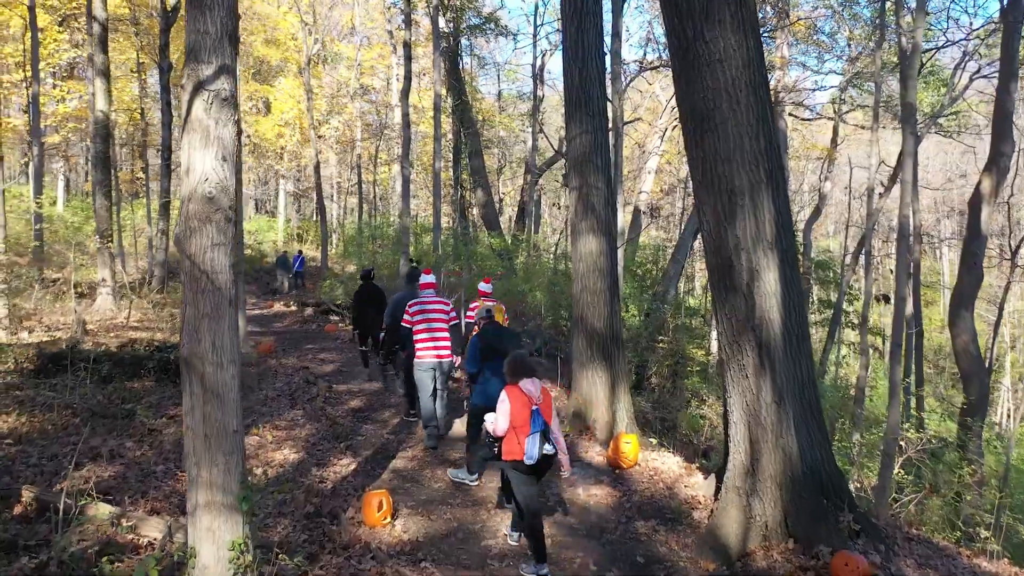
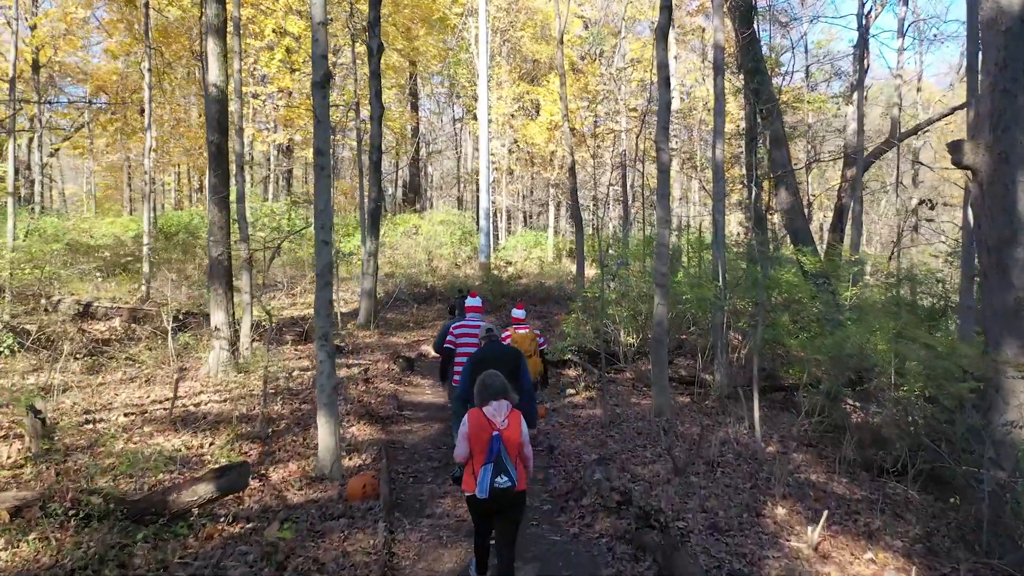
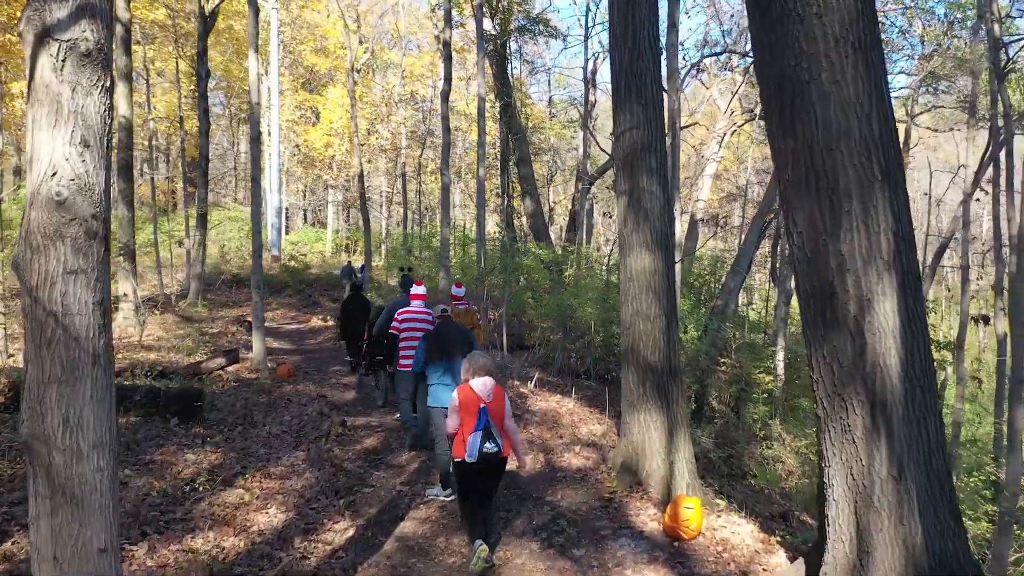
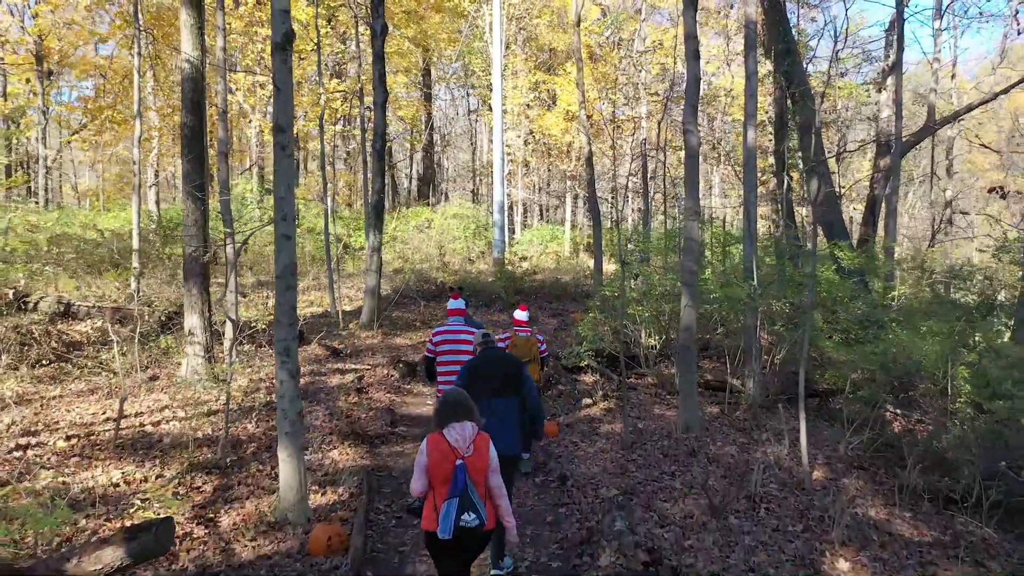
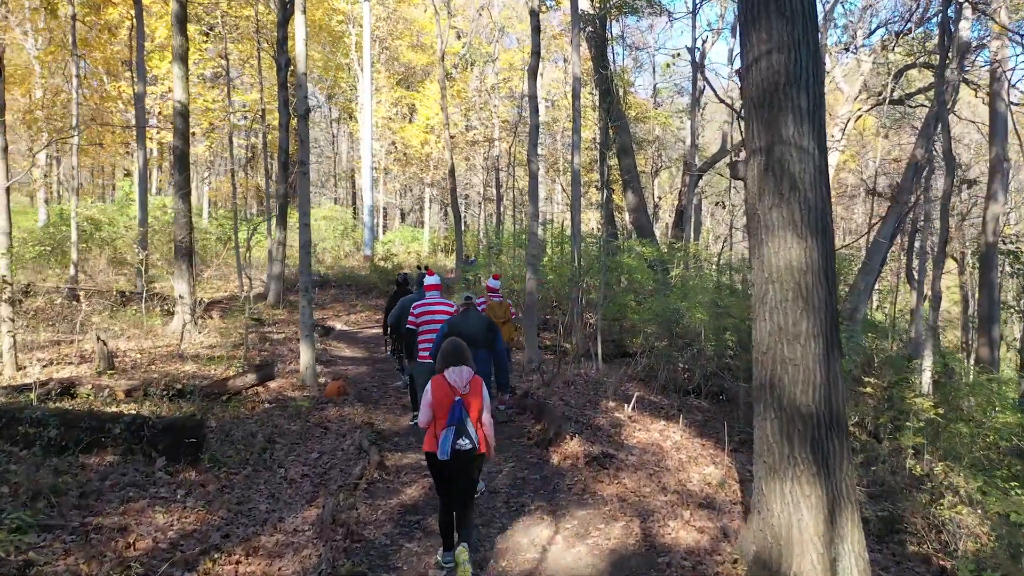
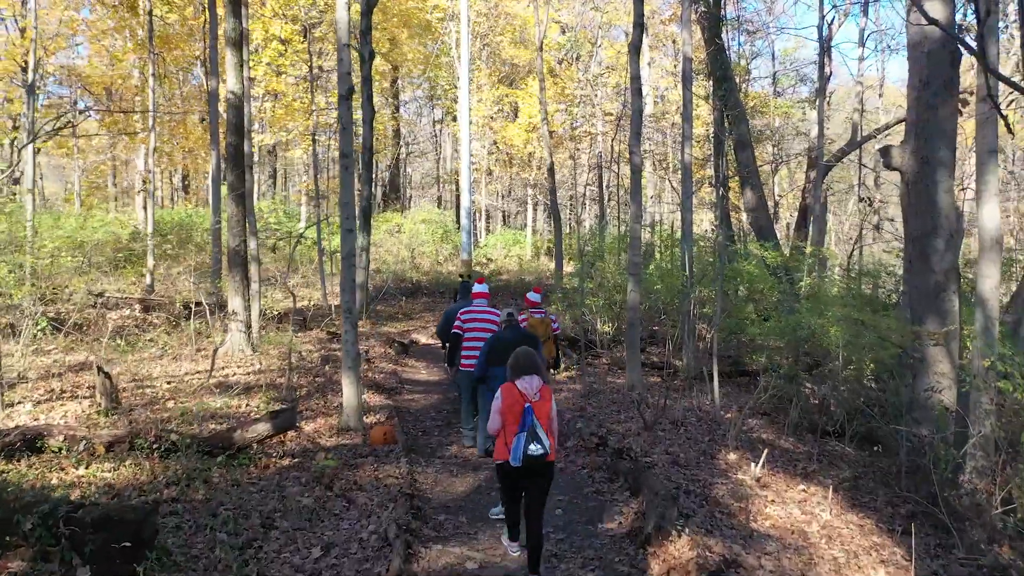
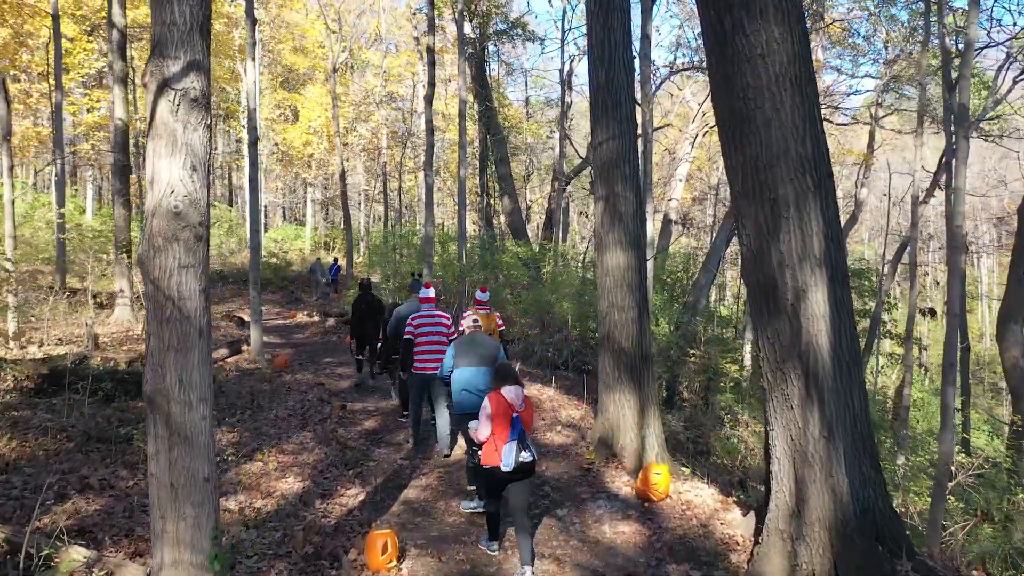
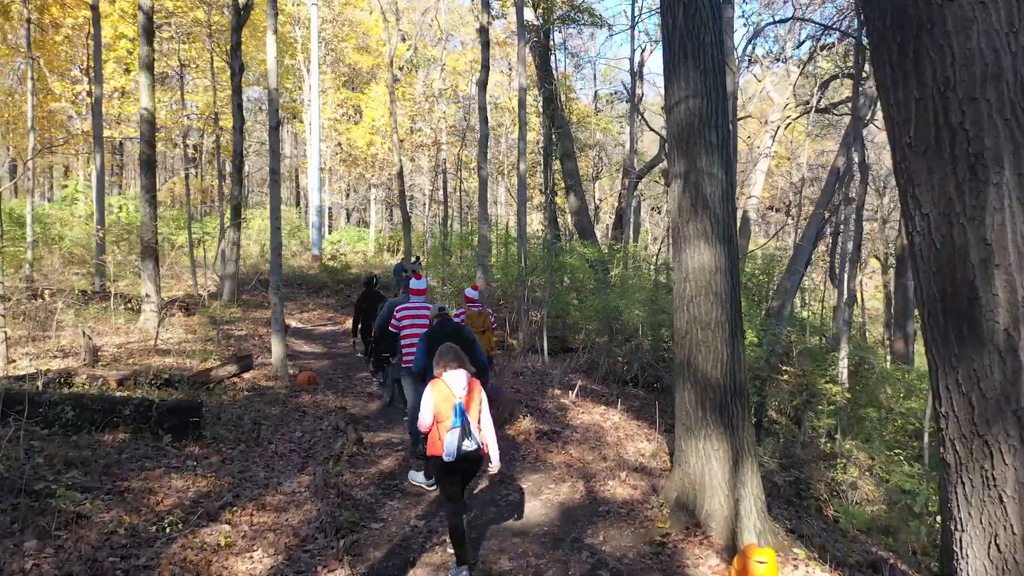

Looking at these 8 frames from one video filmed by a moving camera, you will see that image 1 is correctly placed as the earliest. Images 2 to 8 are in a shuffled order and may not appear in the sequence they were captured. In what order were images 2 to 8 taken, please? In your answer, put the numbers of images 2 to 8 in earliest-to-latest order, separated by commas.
7, 3, 8, 5, 6, 2, 4
